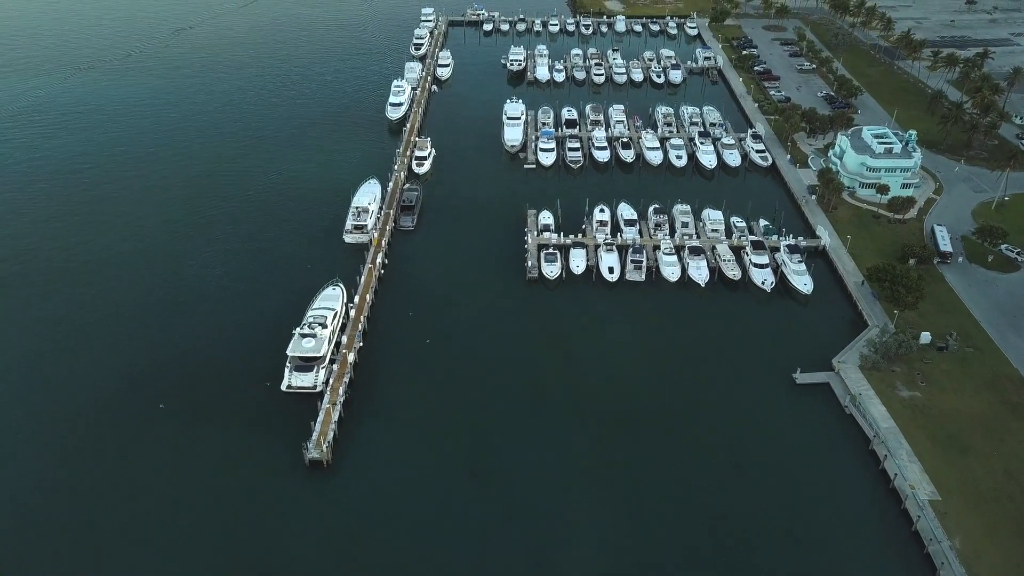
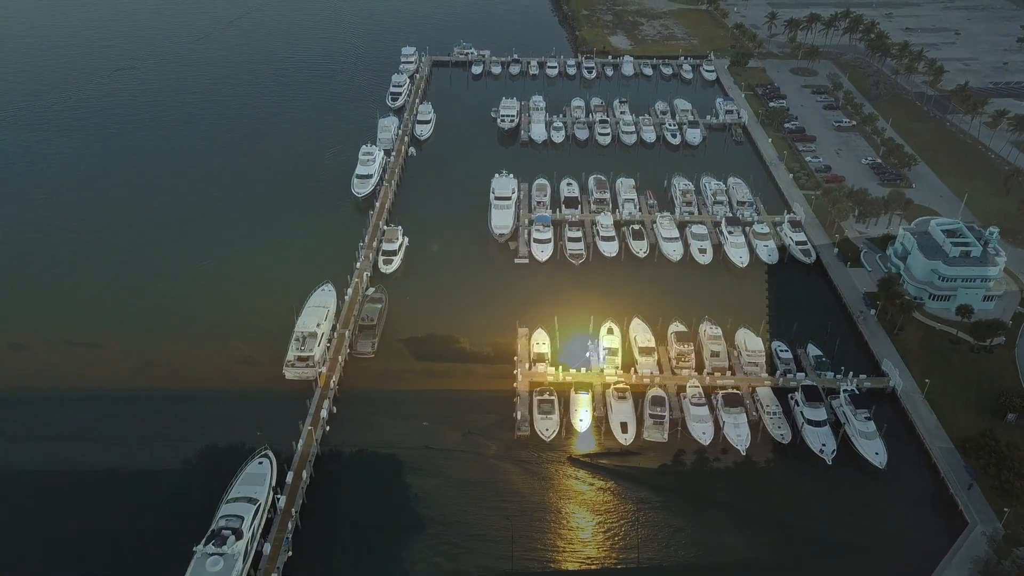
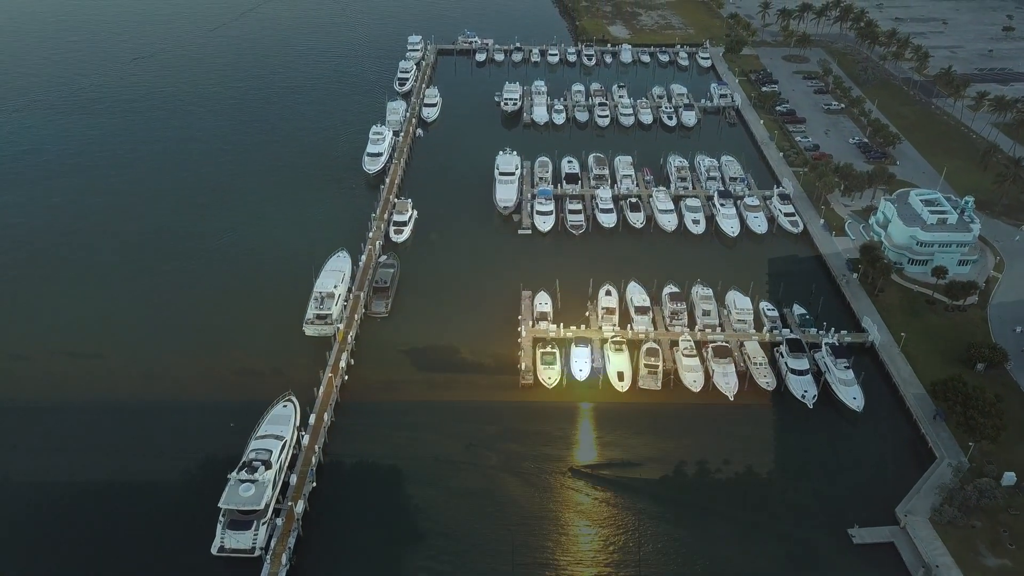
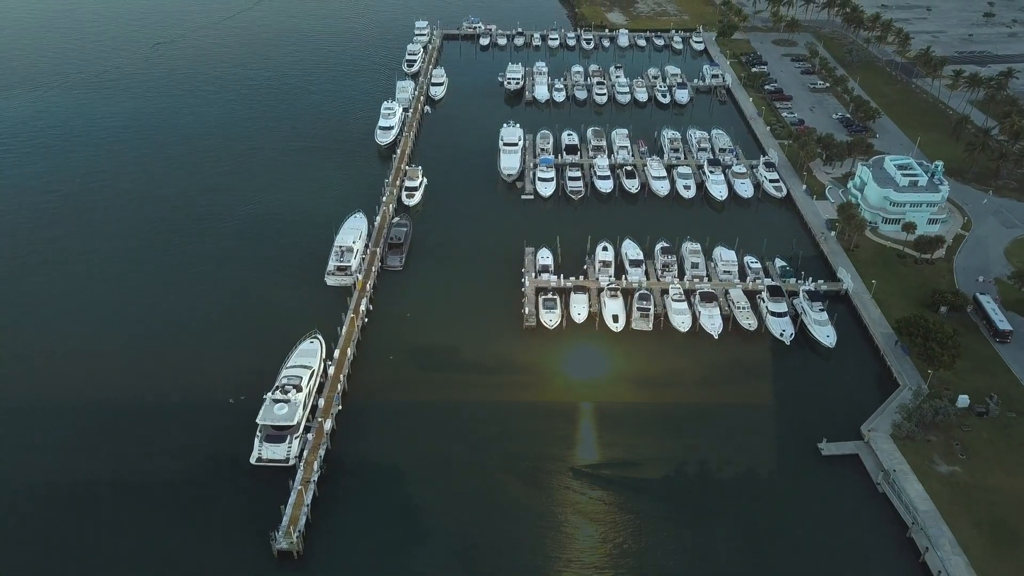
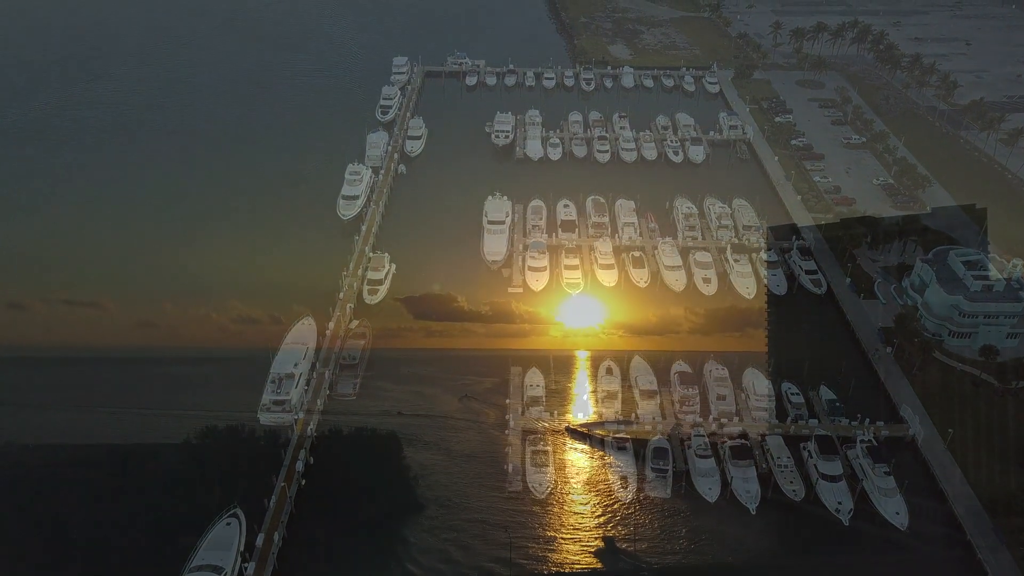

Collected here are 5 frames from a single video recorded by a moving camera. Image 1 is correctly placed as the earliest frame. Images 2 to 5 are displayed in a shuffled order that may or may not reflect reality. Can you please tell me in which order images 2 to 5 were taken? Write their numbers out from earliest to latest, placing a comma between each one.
4, 3, 2, 5
